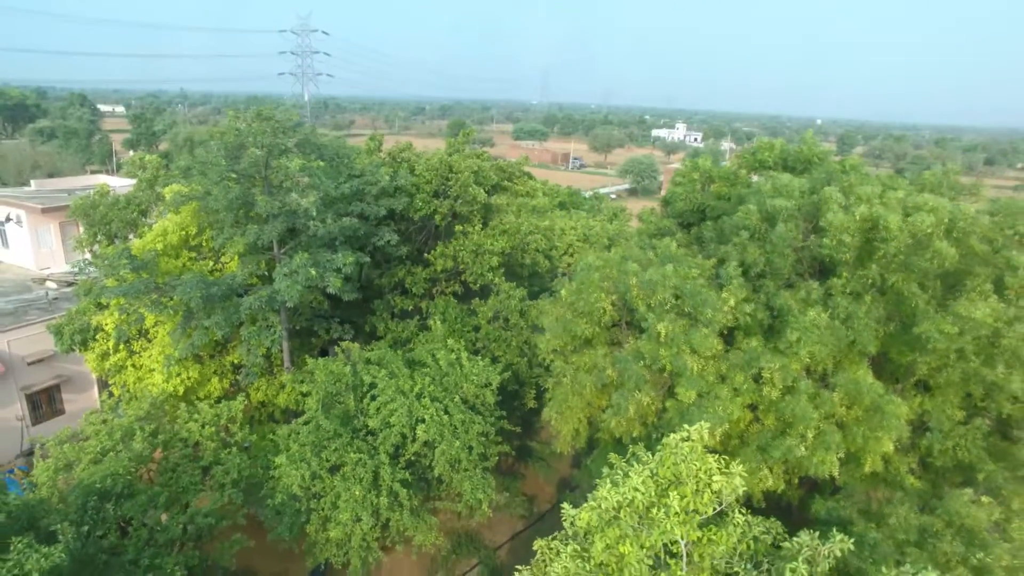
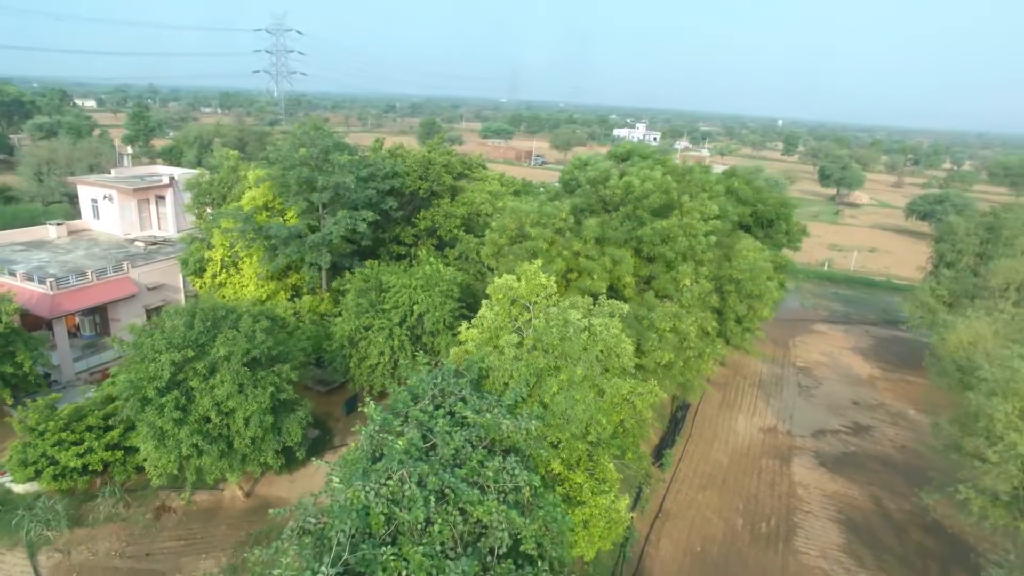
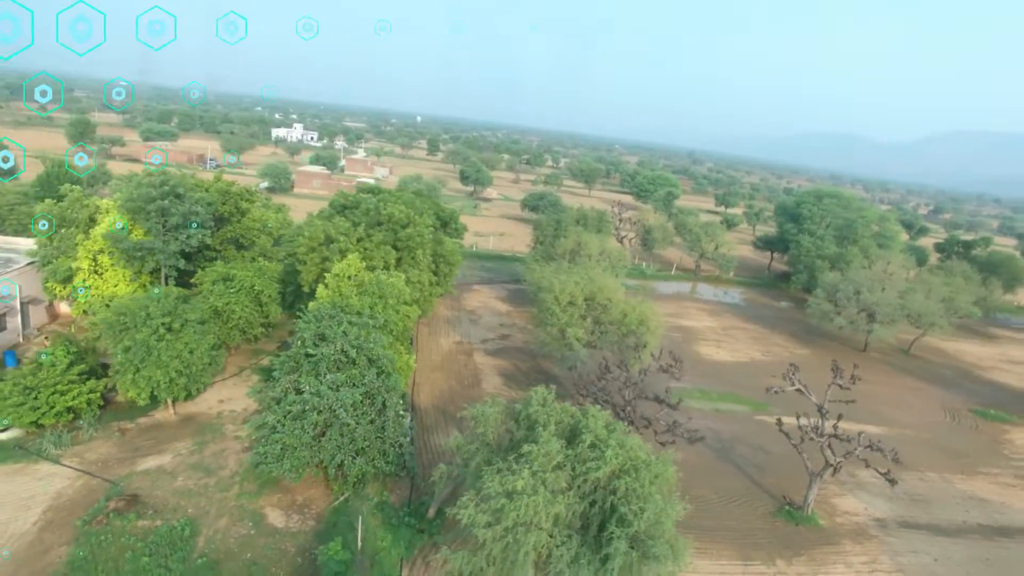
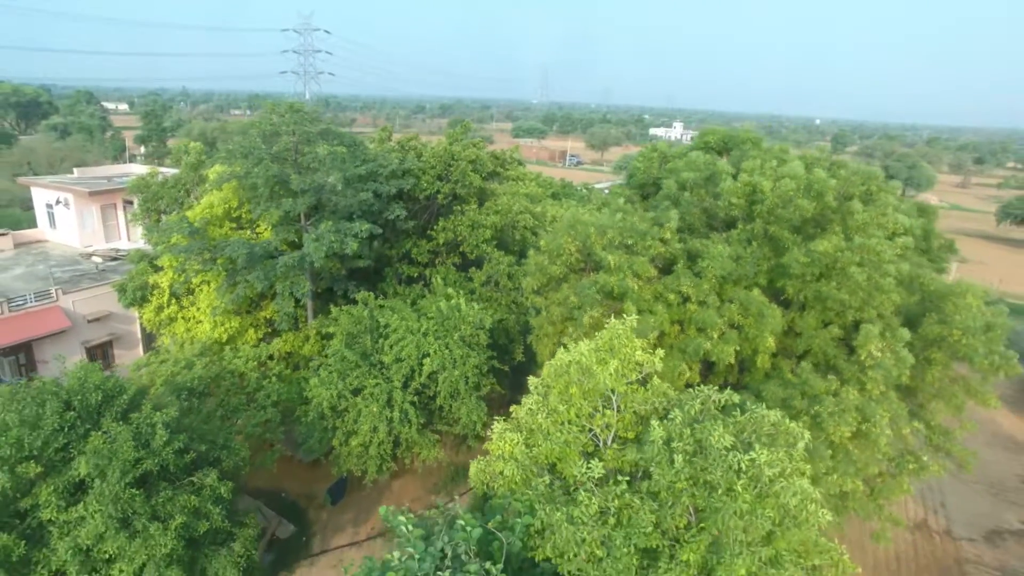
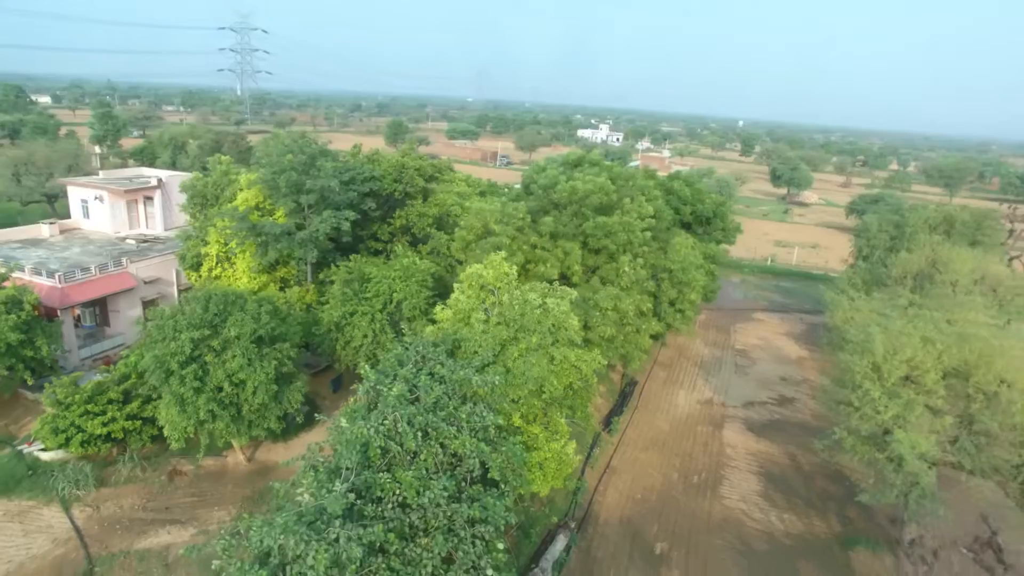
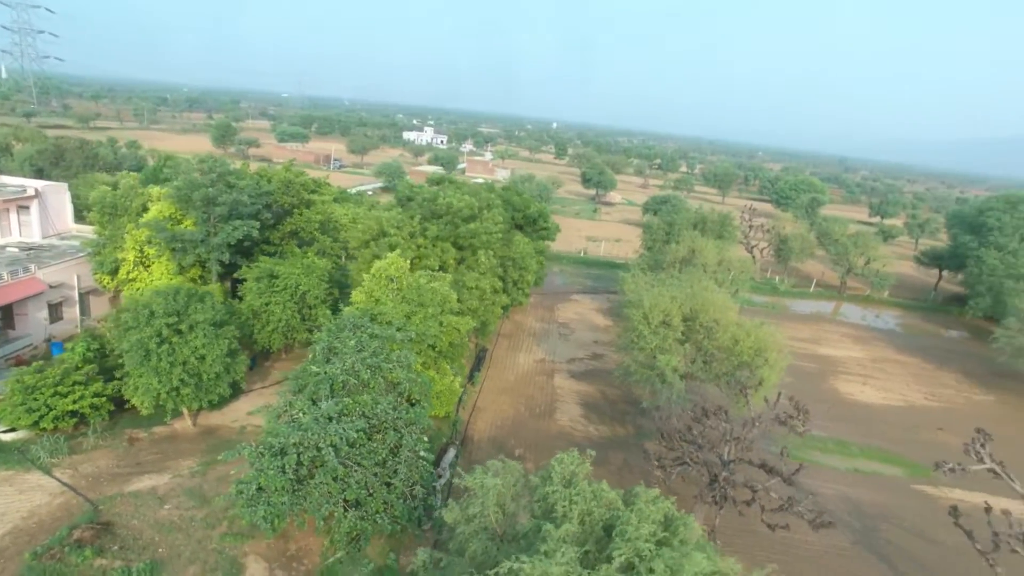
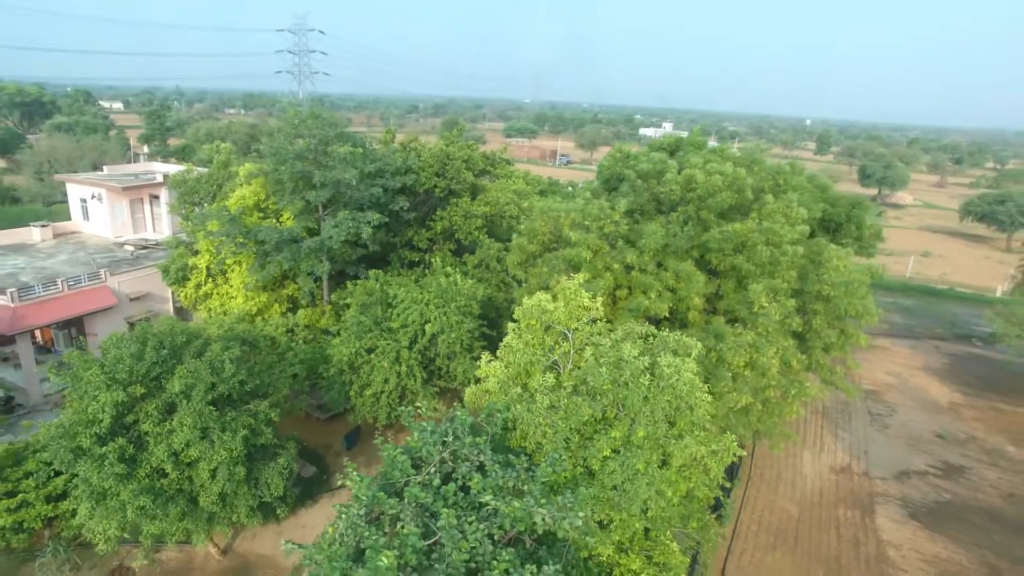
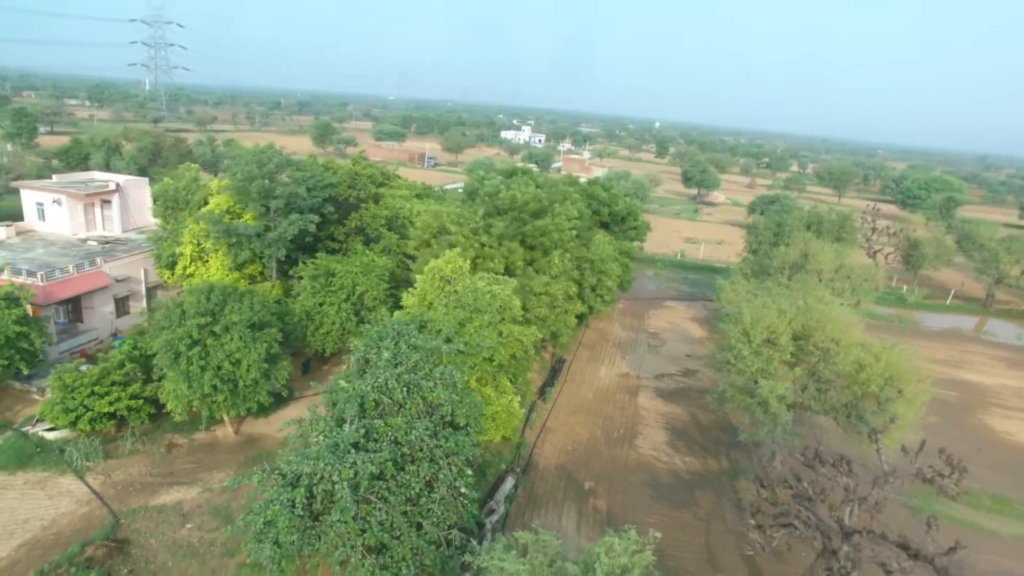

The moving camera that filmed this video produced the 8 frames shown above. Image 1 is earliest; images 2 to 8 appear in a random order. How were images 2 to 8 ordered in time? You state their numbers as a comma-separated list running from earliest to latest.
4, 7, 2, 5, 8, 6, 3
